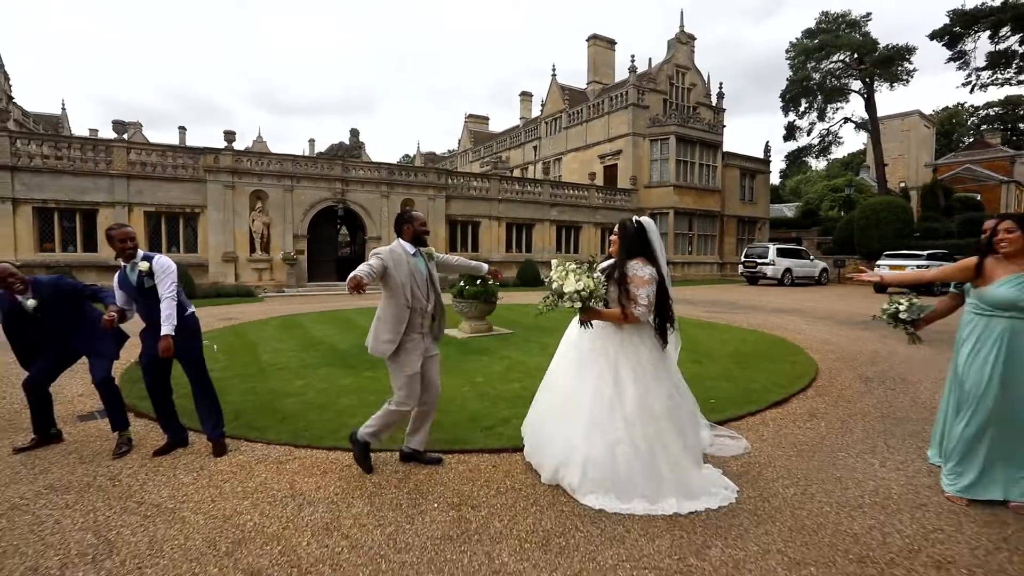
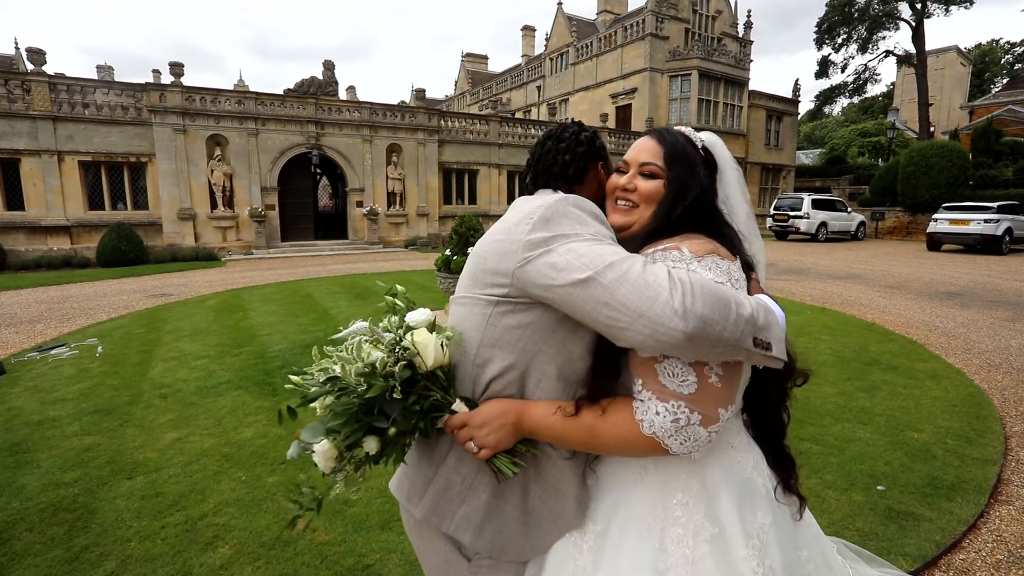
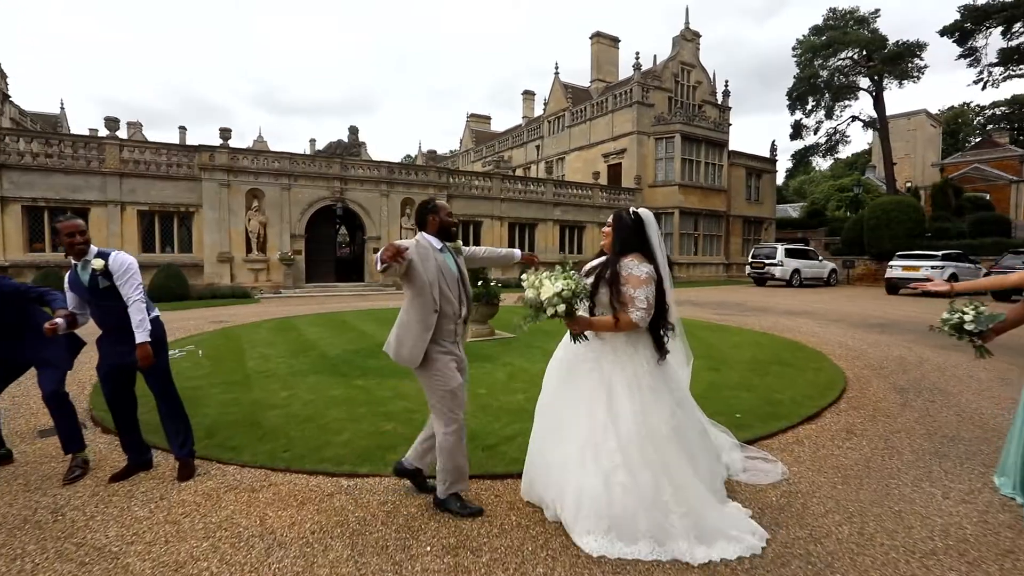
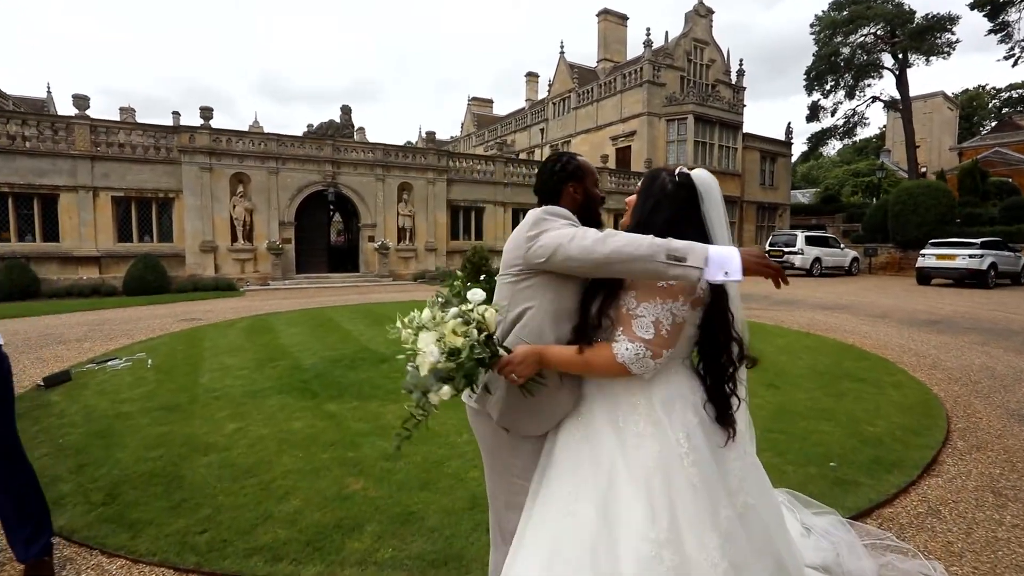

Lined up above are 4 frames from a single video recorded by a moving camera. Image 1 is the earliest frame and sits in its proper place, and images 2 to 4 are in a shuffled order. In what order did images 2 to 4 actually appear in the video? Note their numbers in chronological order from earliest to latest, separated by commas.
3, 4, 2
